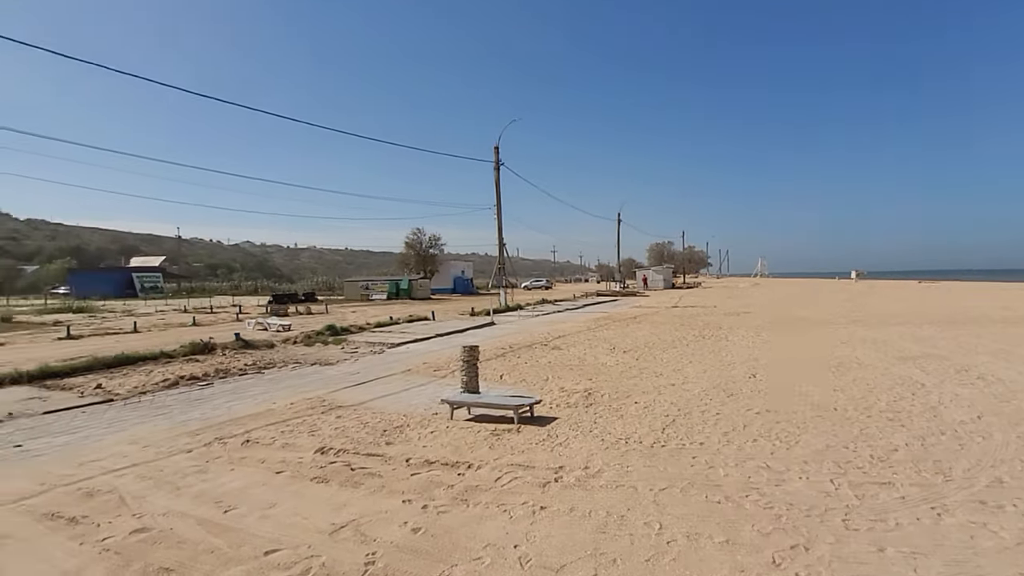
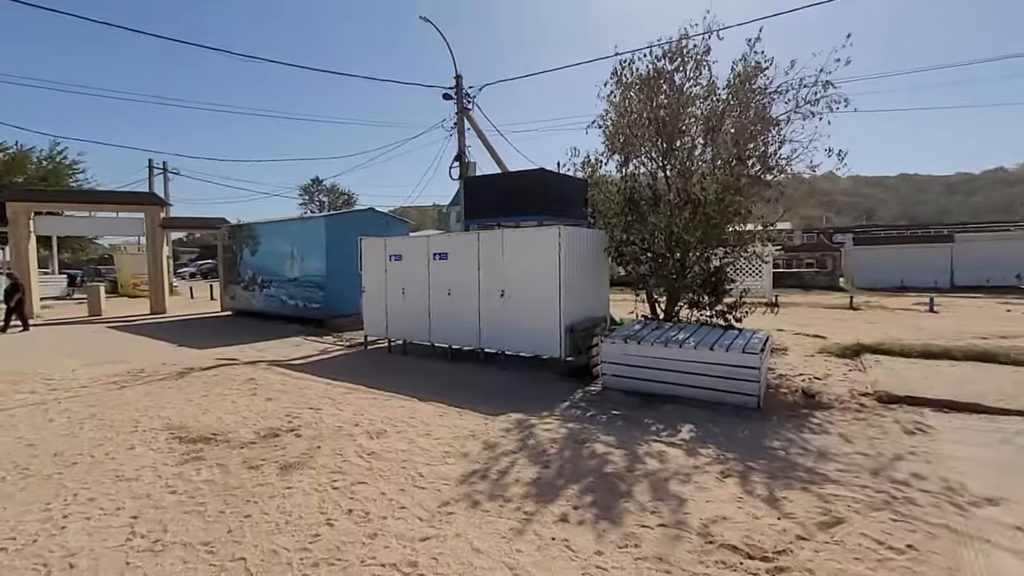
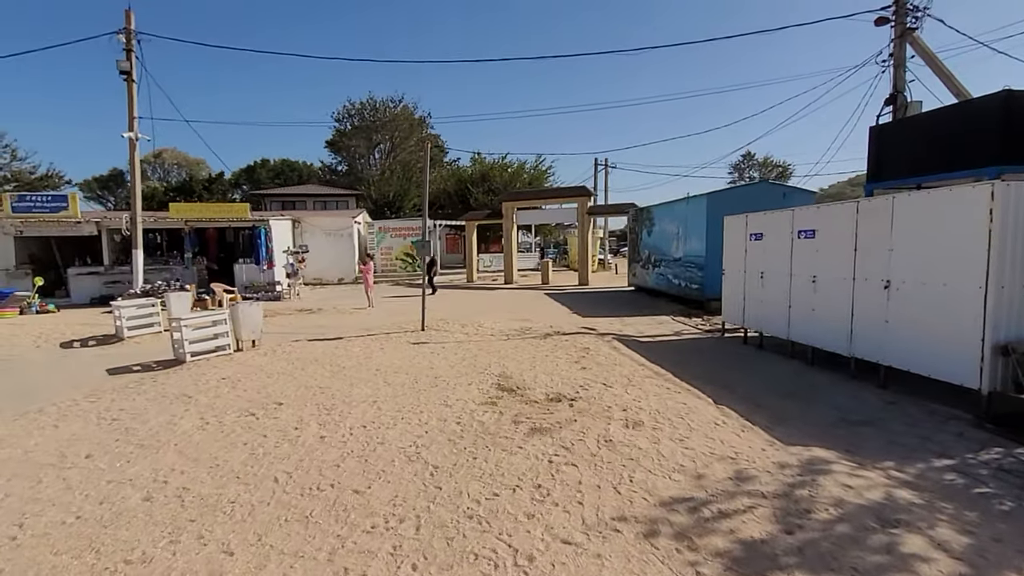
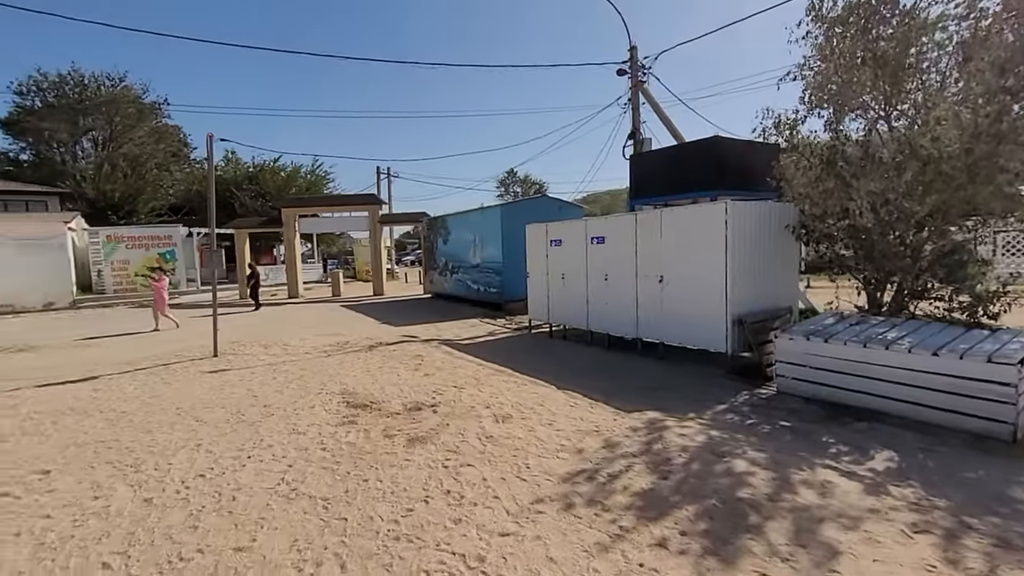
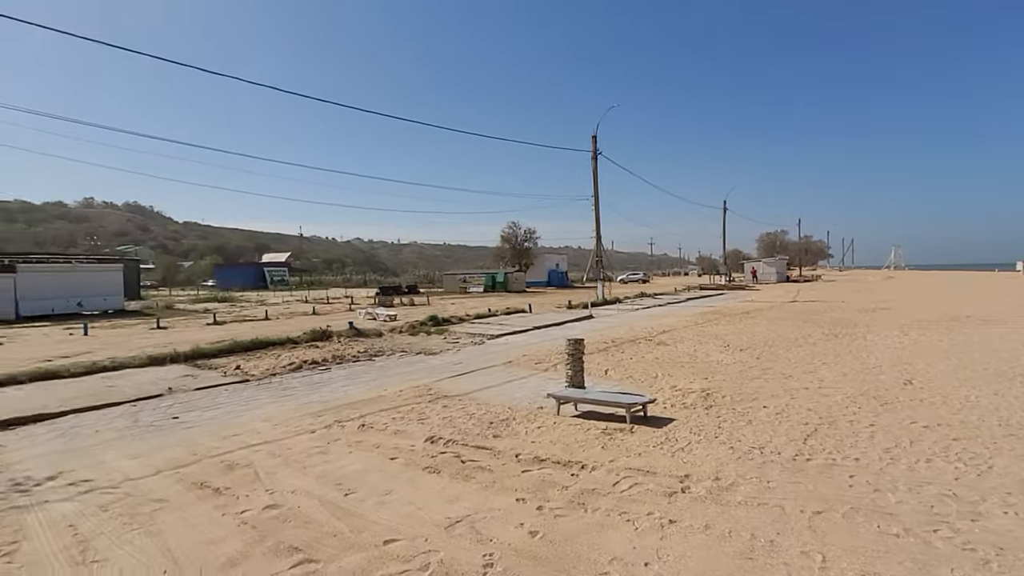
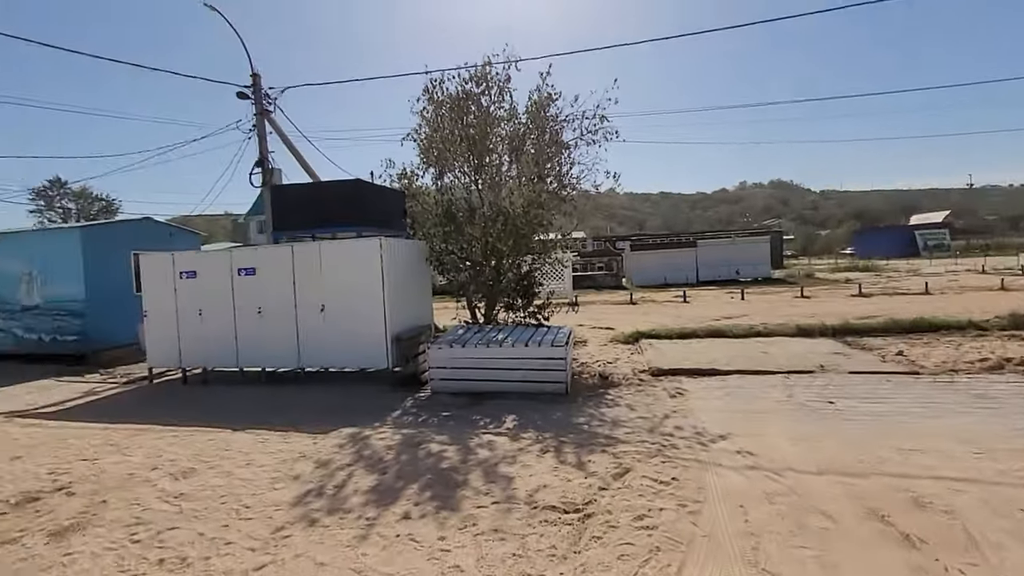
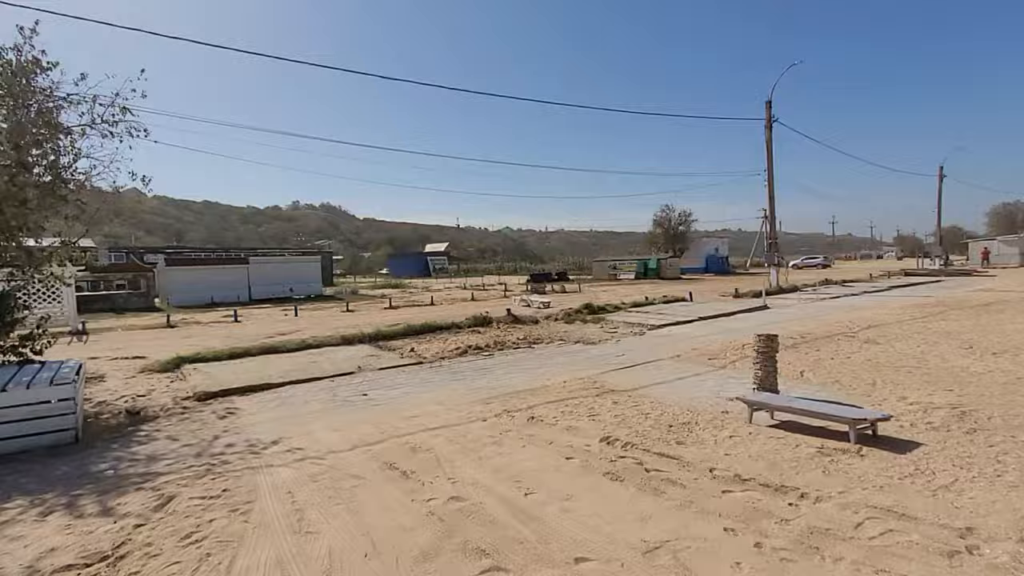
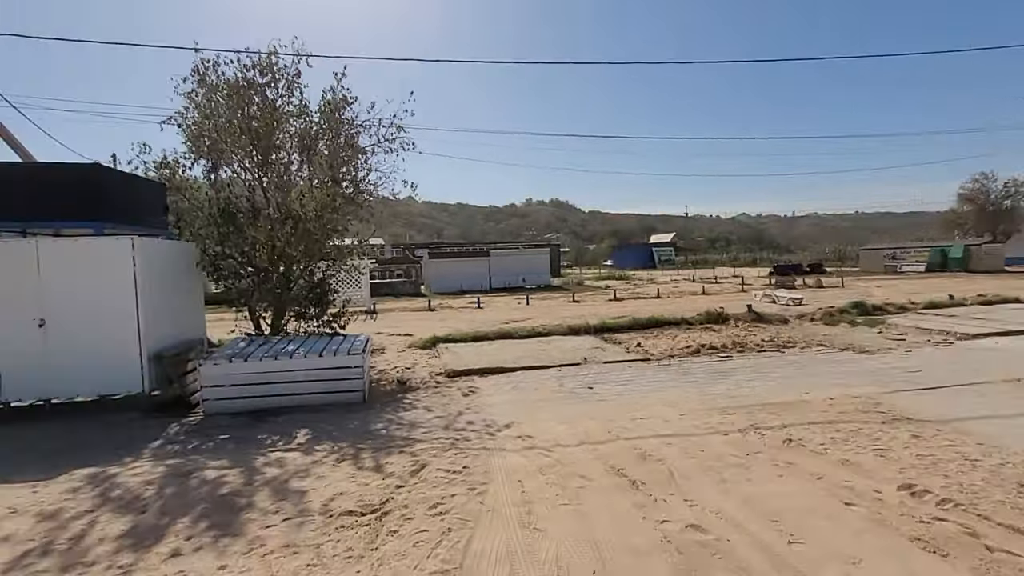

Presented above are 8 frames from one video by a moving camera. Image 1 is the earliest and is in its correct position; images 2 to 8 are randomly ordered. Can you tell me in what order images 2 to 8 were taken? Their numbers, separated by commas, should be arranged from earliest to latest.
5, 7, 8, 6, 2, 4, 3
